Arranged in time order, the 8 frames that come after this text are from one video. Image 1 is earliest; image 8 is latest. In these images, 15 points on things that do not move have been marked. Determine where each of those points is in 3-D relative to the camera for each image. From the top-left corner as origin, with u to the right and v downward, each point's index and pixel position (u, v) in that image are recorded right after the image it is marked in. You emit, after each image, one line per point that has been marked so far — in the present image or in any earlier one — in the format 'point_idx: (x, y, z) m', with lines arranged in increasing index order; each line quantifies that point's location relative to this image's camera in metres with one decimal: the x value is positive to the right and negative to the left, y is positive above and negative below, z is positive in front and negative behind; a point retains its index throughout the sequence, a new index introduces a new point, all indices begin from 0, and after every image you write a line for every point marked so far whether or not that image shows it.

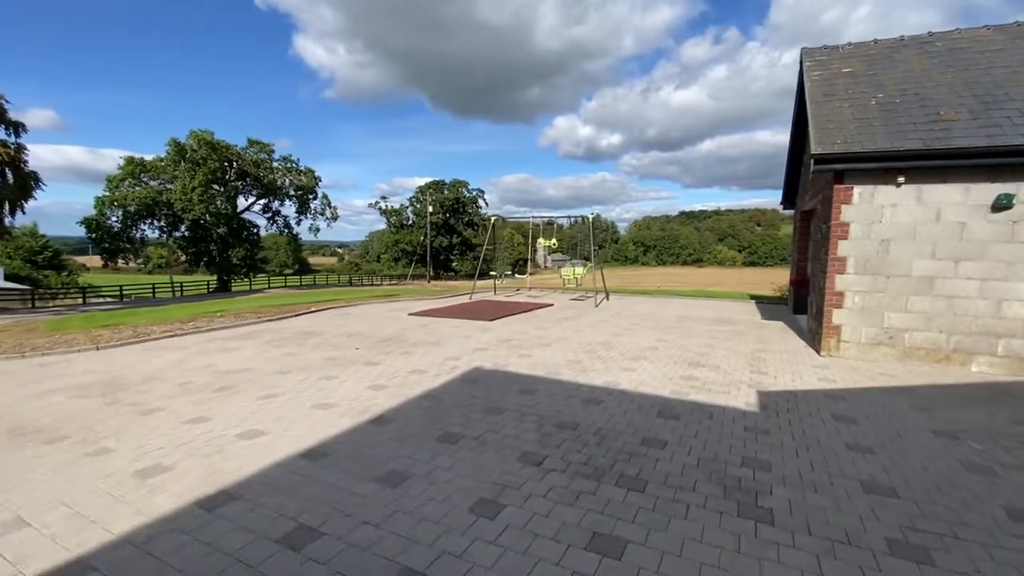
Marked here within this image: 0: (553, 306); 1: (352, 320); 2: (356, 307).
0: (+1.0, -0.5, +12.2) m
1: (-3.3, -0.7, +10.2) m
2: (-3.9, -0.5, +12.3) m
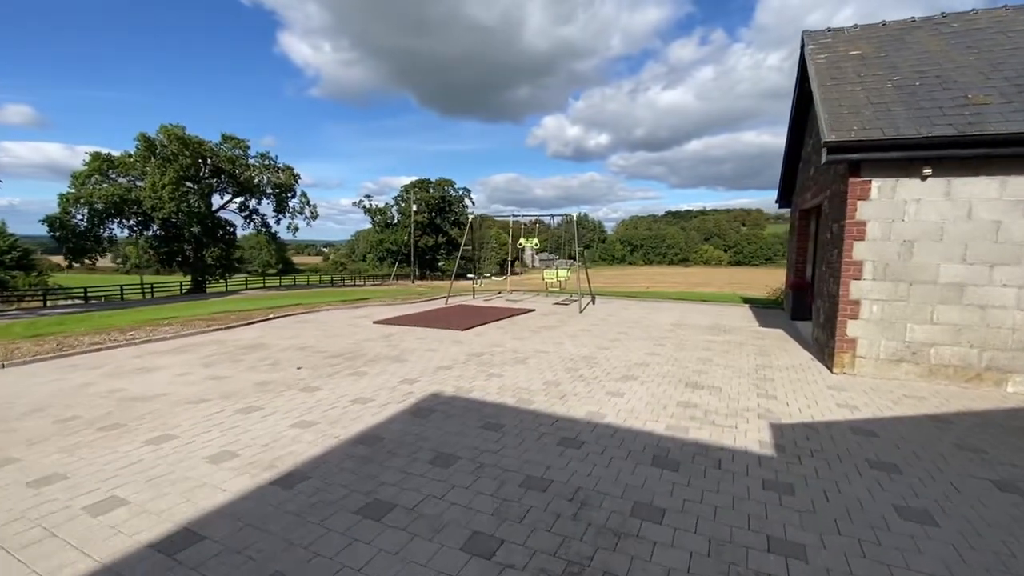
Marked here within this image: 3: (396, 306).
0: (+0.5, -0.6, +11.2) m
1: (-3.8, -0.8, +9.1) m
2: (-4.5, -0.6, +11.2) m
3: (-2.9, -0.5, +12.3) m
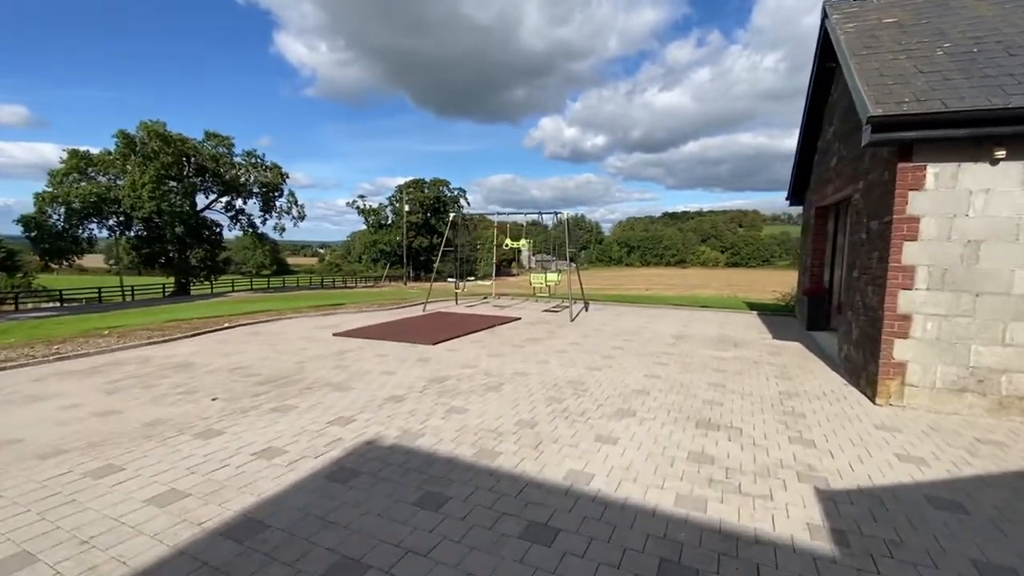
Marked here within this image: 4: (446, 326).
0: (+0.1, -0.7, +10.0) m
1: (-4.2, -0.9, +7.9) m
2: (-4.8, -0.7, +10.0) m
3: (-3.3, -0.6, +11.1) m
4: (-1.3, -0.7, +9.3) m
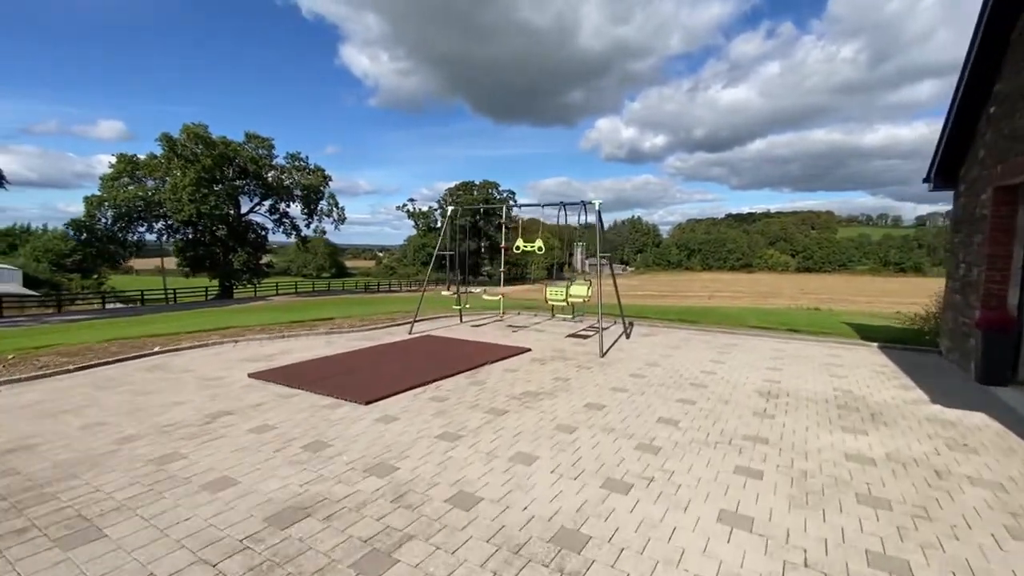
0: (+0.2, -1.0, +7.1) m
1: (-4.3, -1.2, +5.4) m
2: (-4.8, -1.0, +7.6) m
3: (-3.1, -0.9, +8.5) m
4: (-1.3, -1.0, +6.5) m
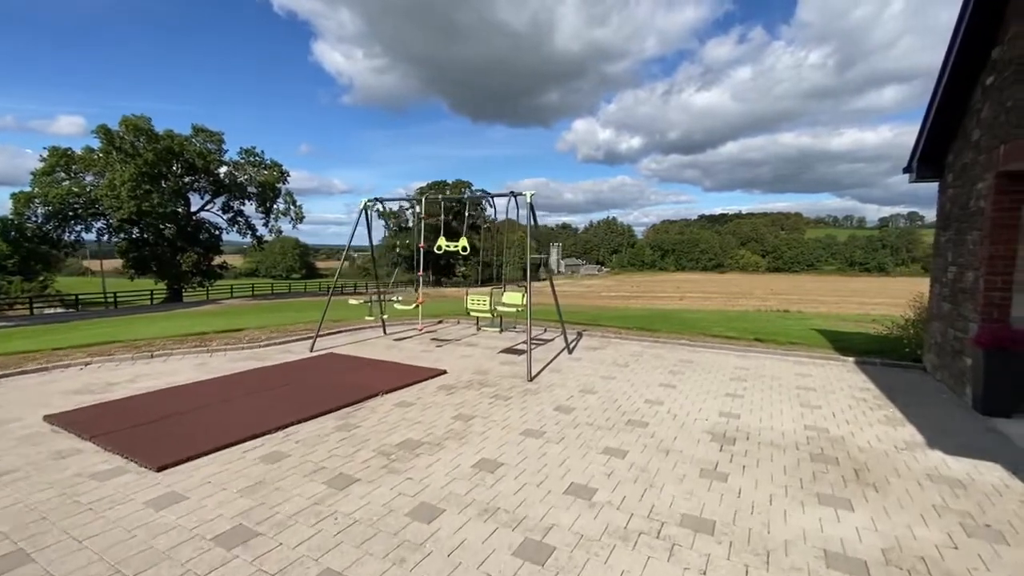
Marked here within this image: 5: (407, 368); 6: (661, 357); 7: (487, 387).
0: (-0.9, -1.1, +5.7) m
1: (-5.4, -1.3, +3.9) m
2: (-5.9, -1.1, +6.0) m
3: (-4.3, -1.0, +7.0) m
4: (-2.4, -1.1, +5.1) m
5: (-1.4, -1.1, +6.4) m
6: (+2.2, -1.0, +7.4) m
7: (-0.3, -1.1, +5.6) m
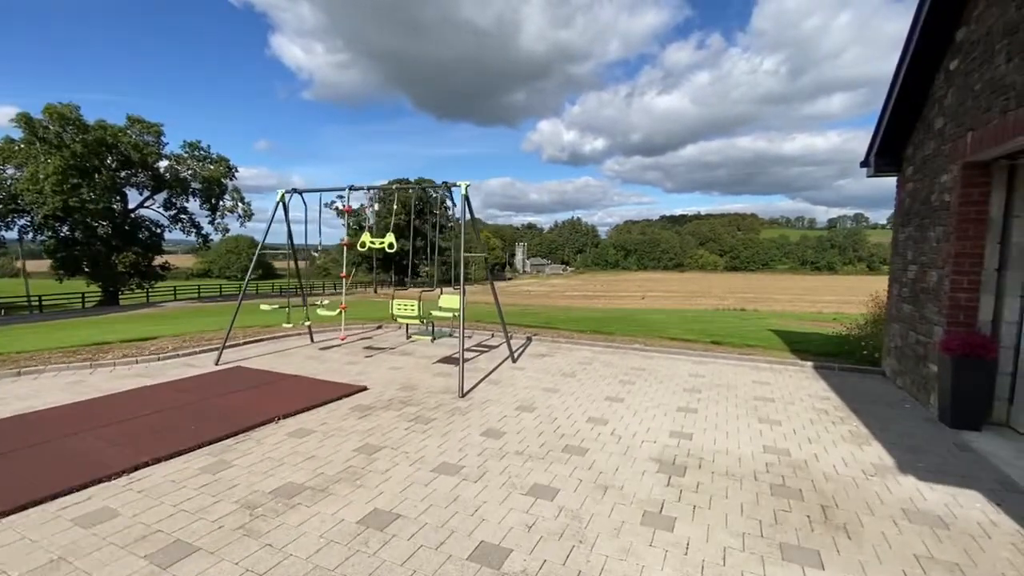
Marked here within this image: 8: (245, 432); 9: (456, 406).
0: (-1.7, -1.2, +4.9) m
1: (-5.9, -1.4, +2.8) m
2: (-6.6, -1.2, +4.9) m
3: (-5.1, -1.1, +5.9) m
4: (-3.1, -1.2, +4.2) m
5: (-2.2, -1.1, +5.6) m
6: (+1.4, -1.0, +6.8) m
7: (-1.0, -1.2, +4.9) m
8: (-2.2, -1.2, +4.2) m
9: (-0.5, -1.2, +4.8) m
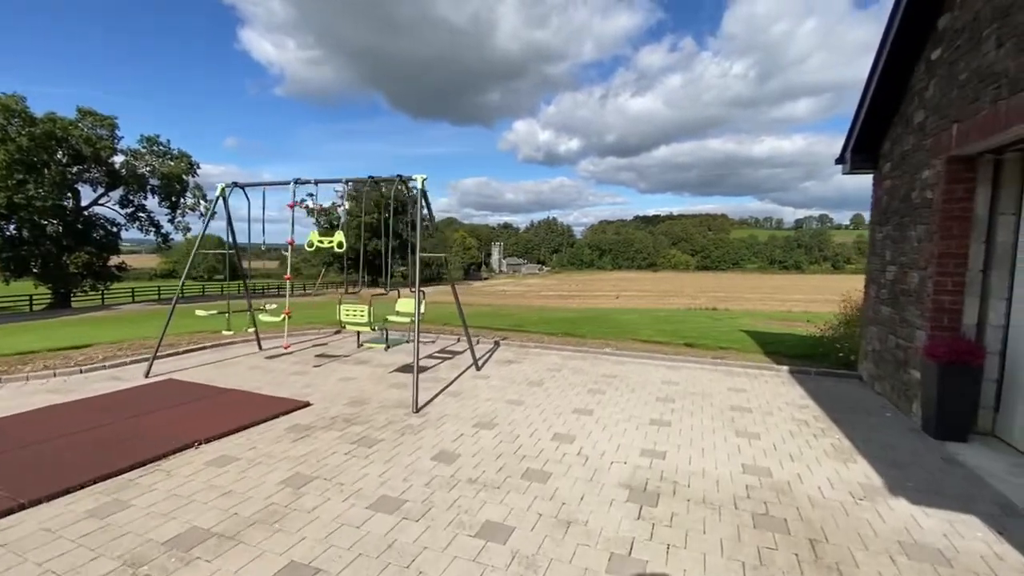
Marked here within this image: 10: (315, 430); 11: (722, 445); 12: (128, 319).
0: (-2.0, -1.2, +4.4) m
1: (-6.2, -1.4, +2.0) m
2: (-7.0, -1.2, +4.1) m
3: (-5.5, -1.1, +5.2) m
4: (-3.4, -1.2, +3.6) m
5: (-2.6, -1.1, +5.0) m
6: (+0.9, -1.1, +6.4) m
7: (-1.4, -1.2, +4.4) m
8: (-2.5, -1.2, +3.7) m
9: (-0.9, -1.2, +4.3) m
10: (-1.7, -1.2, +4.2) m
11: (+1.7, -1.3, +4.0) m
12: (-13.3, -1.1, +17.0) m
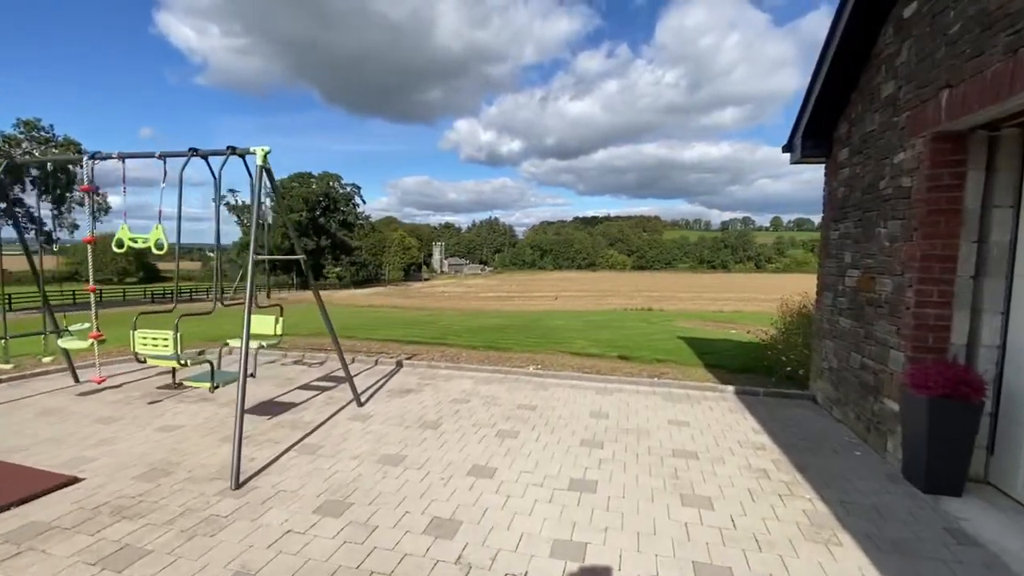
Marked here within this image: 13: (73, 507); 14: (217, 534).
0: (-2.9, -1.3, +2.8) m
1: (-6.7, -1.6, 0.0) m
2: (-7.8, -1.4, +2.0) m
3: (-6.4, -1.3, +3.3) m
4: (-4.2, -1.4, +1.9) m
5: (-3.5, -1.3, +3.4) m
6: (-0.2, -1.2, +5.2) m
7: (-2.2, -1.3, +2.9) m
8: (-3.3, -1.4, +2.1) m
9: (-1.8, -1.3, +2.9) m
10: (-2.5, -1.3, +2.7) m
11: (+0.9, -1.4, +2.9) m
12: (-15.6, -1.3, +14.1) m
13: (-2.6, -1.3, +3.0) m
14: (-1.6, -1.3, +2.8) m
